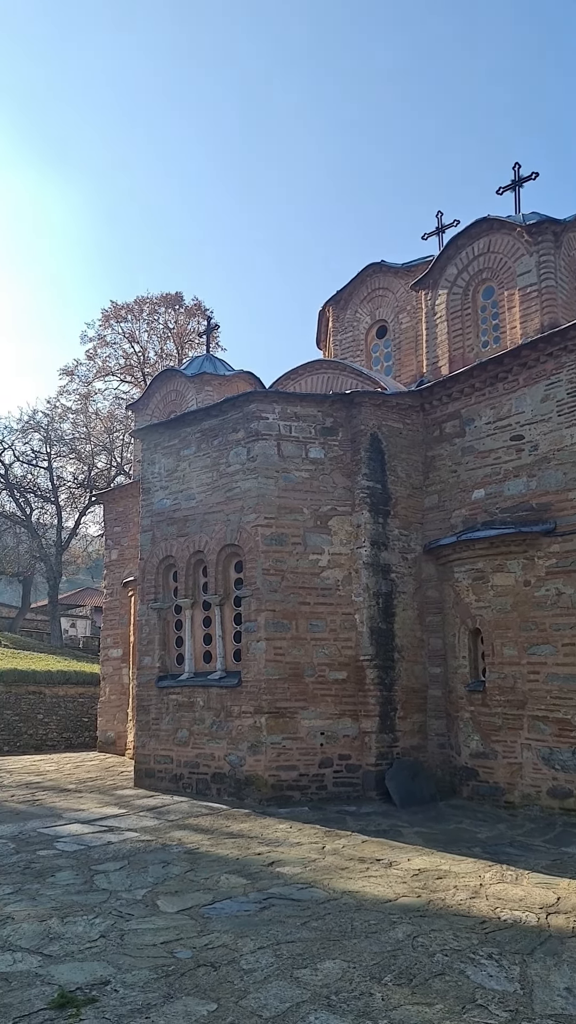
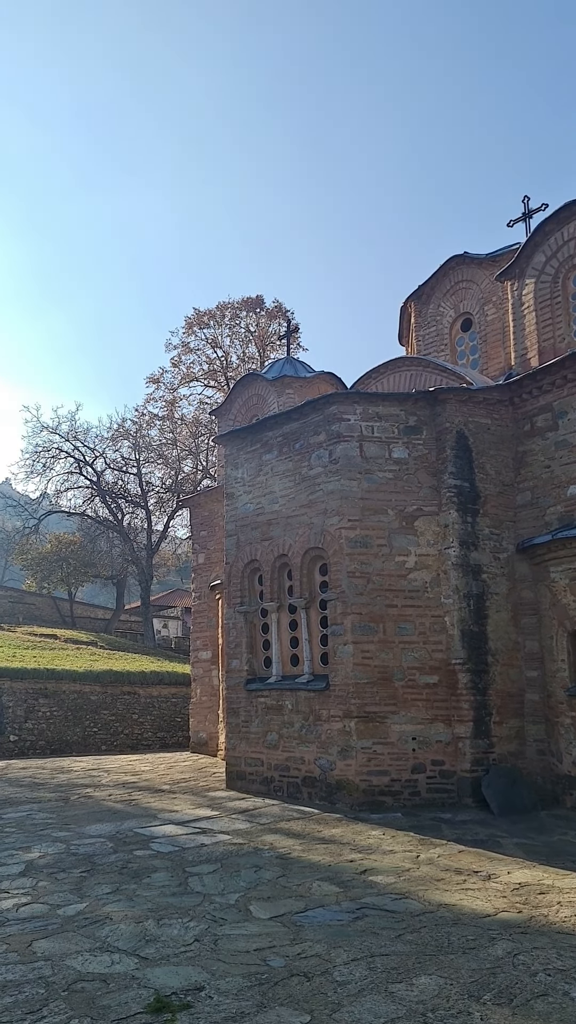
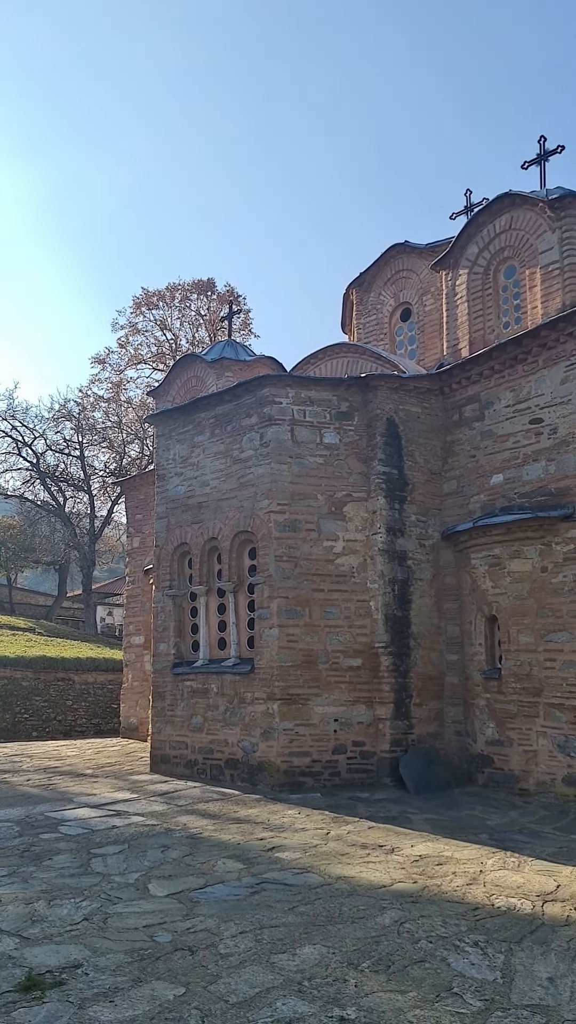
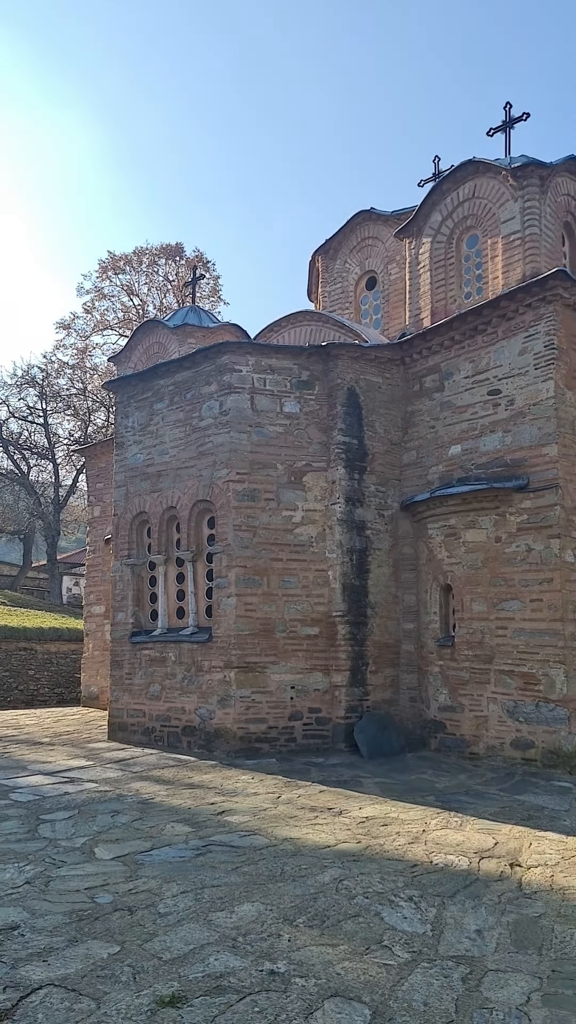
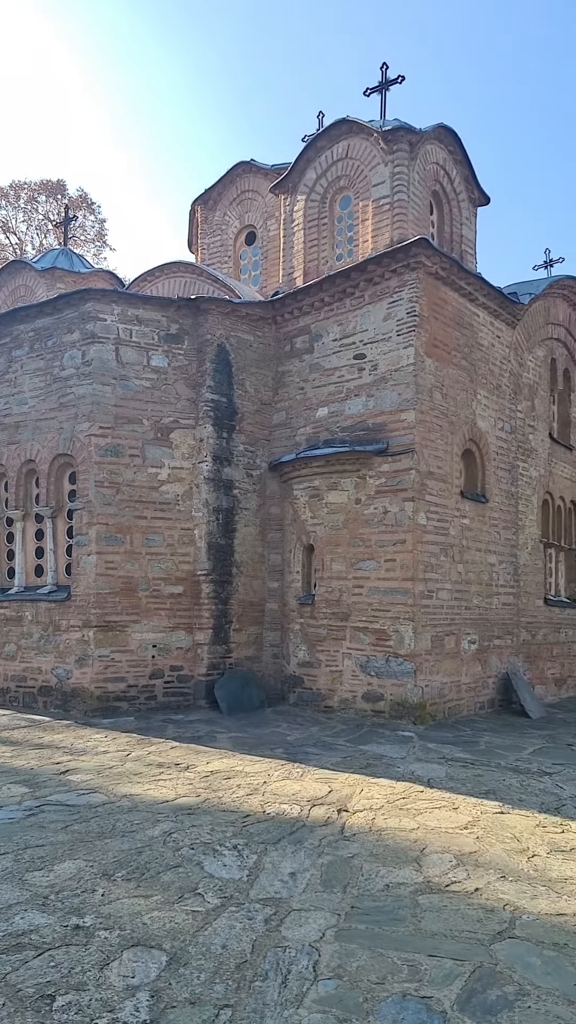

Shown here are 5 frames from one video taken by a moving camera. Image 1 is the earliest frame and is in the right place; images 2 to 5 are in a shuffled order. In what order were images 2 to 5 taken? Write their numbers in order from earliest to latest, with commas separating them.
2, 3, 4, 5
